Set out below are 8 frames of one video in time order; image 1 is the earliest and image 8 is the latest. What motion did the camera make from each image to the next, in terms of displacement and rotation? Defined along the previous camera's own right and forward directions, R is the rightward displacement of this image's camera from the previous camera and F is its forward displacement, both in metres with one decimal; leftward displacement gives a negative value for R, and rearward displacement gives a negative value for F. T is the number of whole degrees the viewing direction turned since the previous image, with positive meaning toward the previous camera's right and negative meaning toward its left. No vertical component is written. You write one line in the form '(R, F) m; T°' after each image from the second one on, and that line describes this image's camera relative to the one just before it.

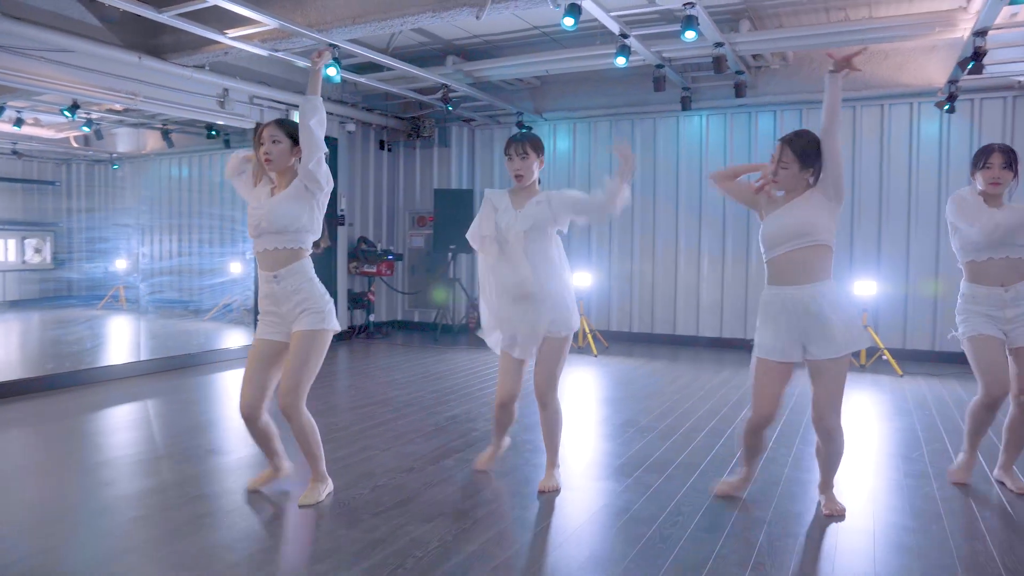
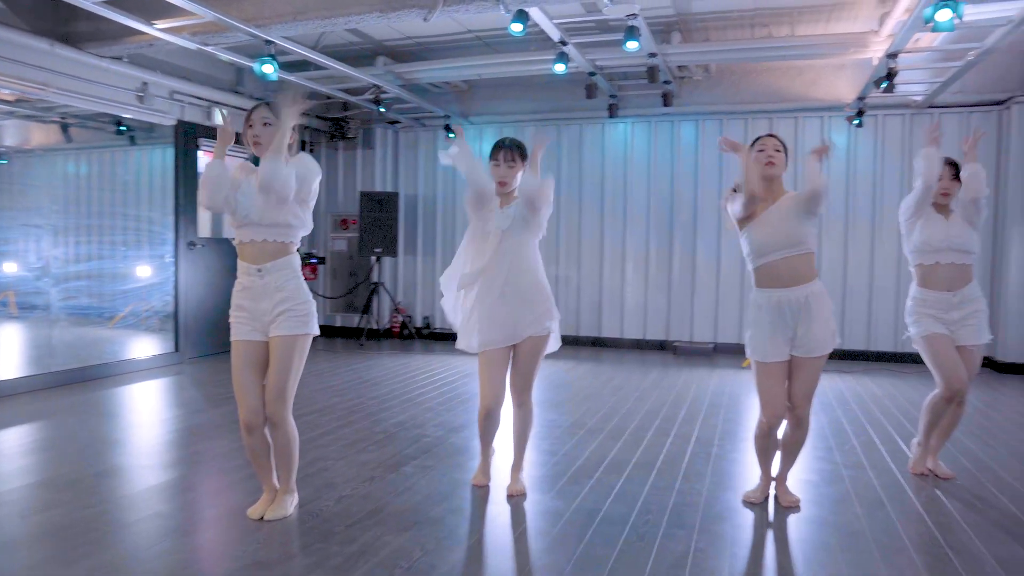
(-0.3, 0.0) m; +8°
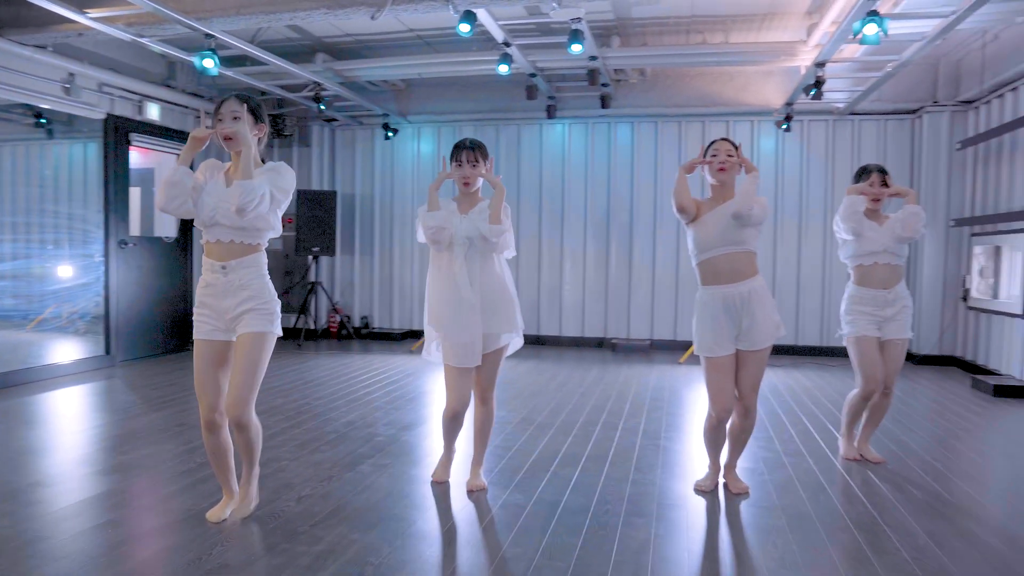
(-0.2, 0.0) m; +6°
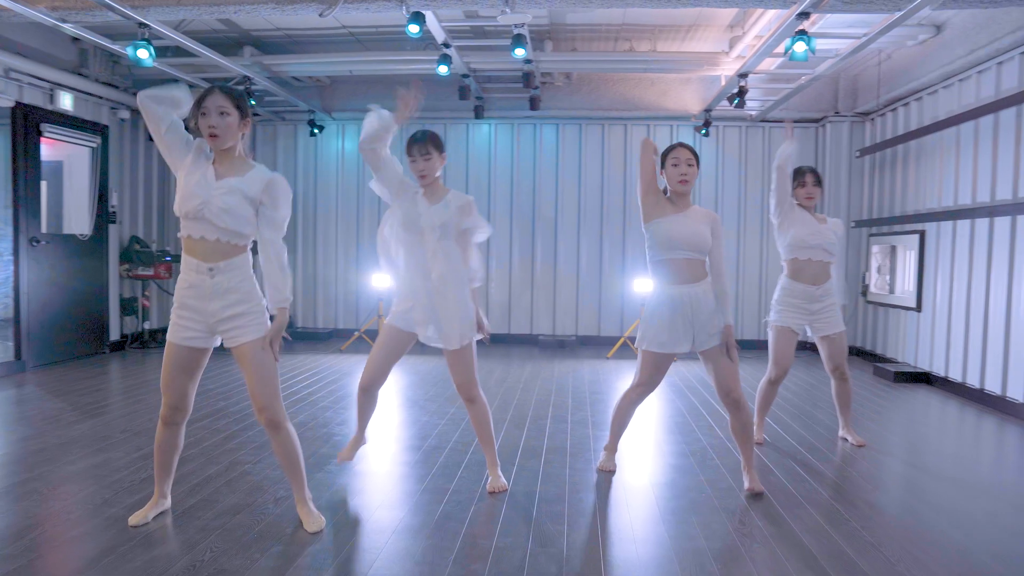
(-0.4, -0.1) m; +8°
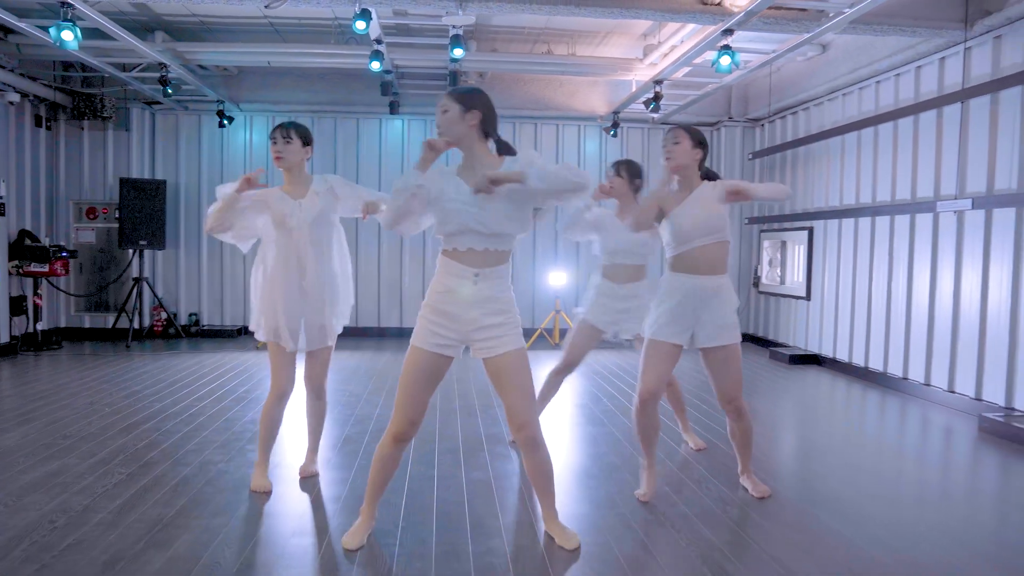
(-0.6, -0.1) m; +10°
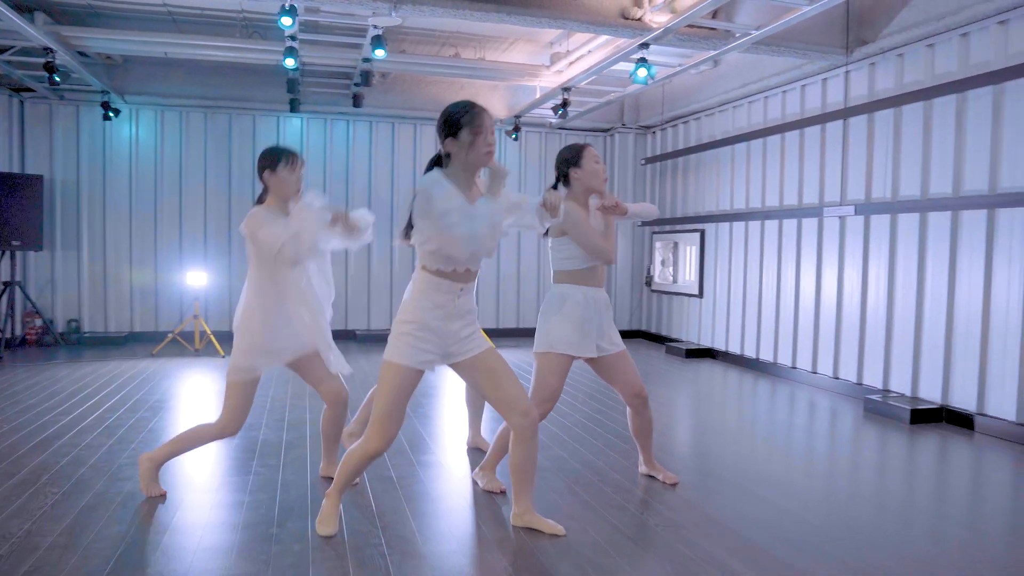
(-0.5, -0.1) m; +10°
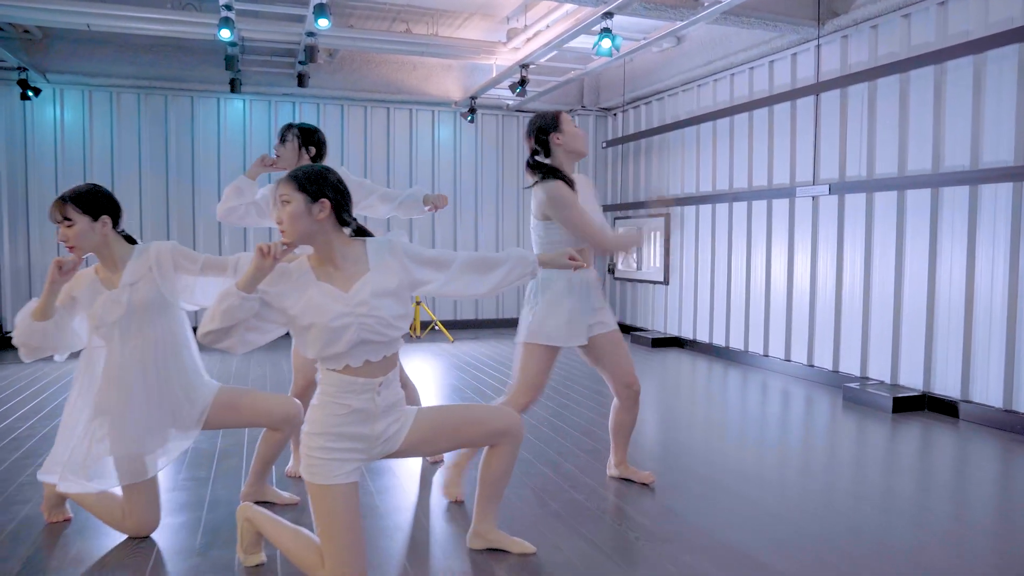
(0.0, +0.4) m; +3°
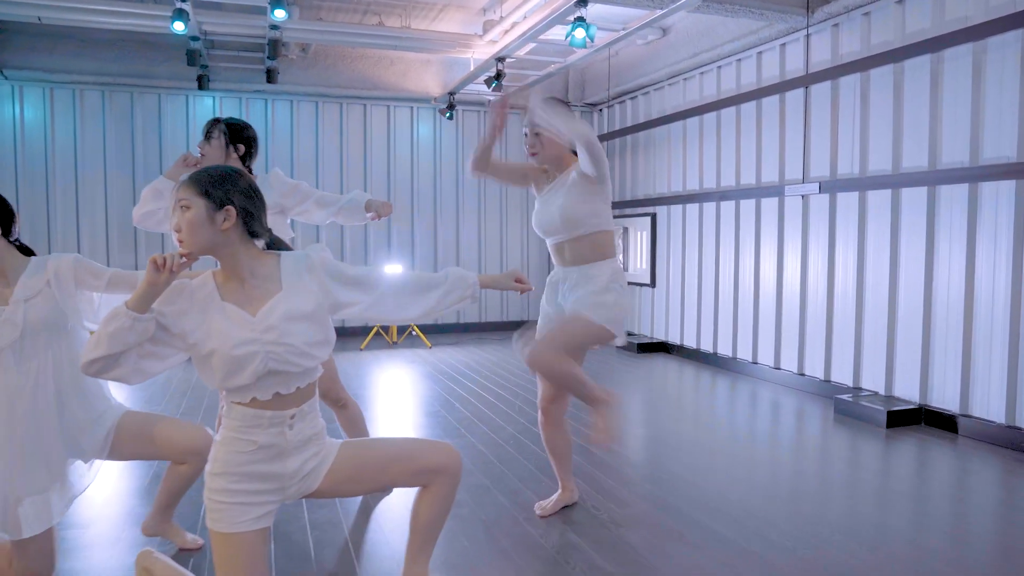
(+0.2, +0.3) m; 0°
